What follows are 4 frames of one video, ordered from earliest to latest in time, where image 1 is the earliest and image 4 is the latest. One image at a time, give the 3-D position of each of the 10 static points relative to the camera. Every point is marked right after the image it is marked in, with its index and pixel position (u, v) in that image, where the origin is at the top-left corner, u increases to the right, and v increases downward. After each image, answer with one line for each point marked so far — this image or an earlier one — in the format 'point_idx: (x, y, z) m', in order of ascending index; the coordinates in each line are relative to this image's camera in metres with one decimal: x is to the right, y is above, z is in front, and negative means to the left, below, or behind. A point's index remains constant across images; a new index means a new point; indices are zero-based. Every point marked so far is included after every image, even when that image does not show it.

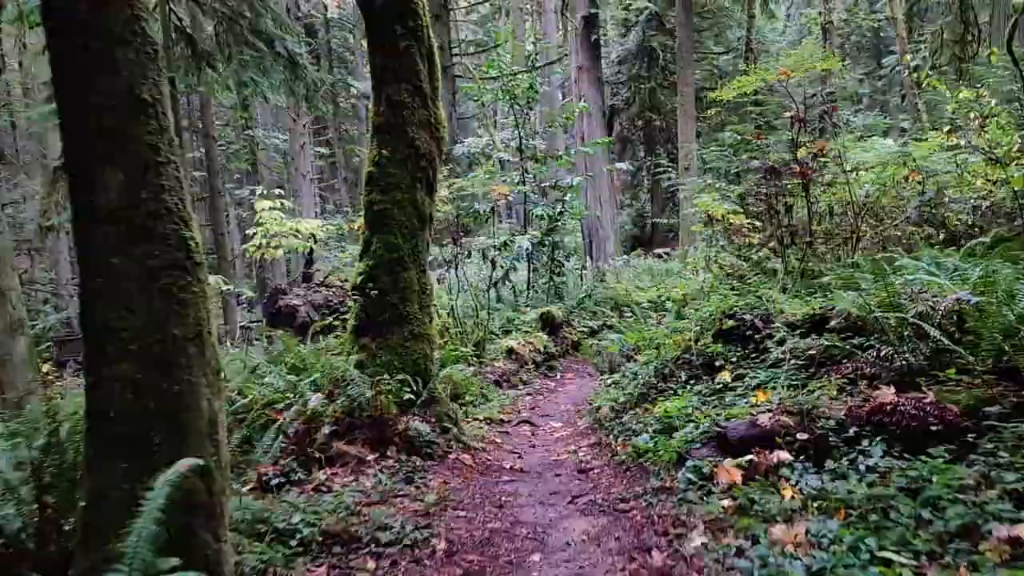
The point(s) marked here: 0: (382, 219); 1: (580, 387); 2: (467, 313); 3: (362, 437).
0: (-1.0, +0.5, +6.5) m
1: (+0.9, -1.3, +10.7) m
2: (-0.7, -0.4, +12.5) m
3: (-1.1, -1.1, +5.8) m
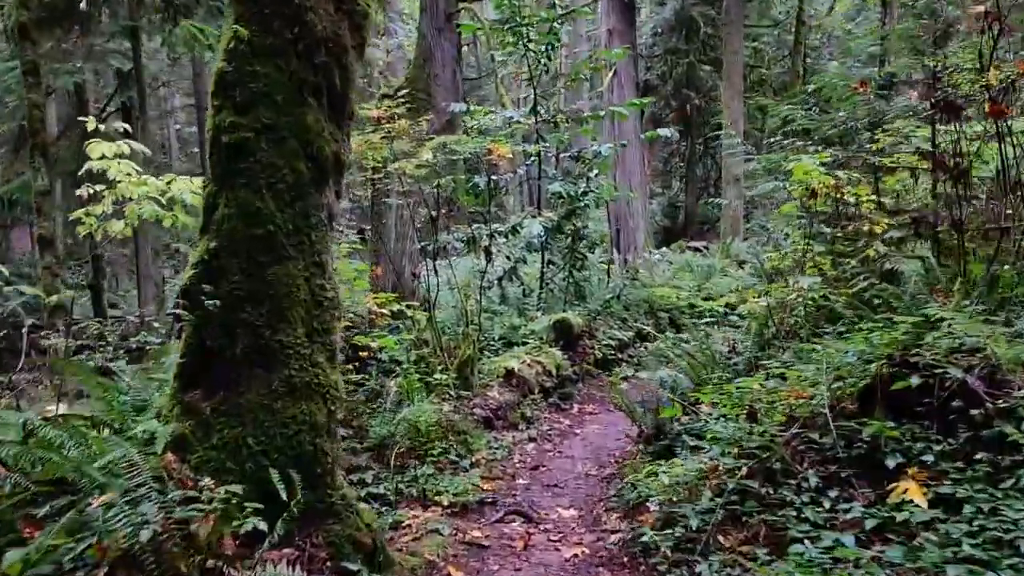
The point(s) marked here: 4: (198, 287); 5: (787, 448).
0: (-1.1, +0.5, +3.4) m
1: (+0.9, -1.3, +7.5) m
2: (-0.6, -0.4, +9.4) m
3: (-1.2, -1.1, +2.7) m
4: (-1.3, 0.0, +3.3) m
5: (+1.2, -0.7, +3.6) m
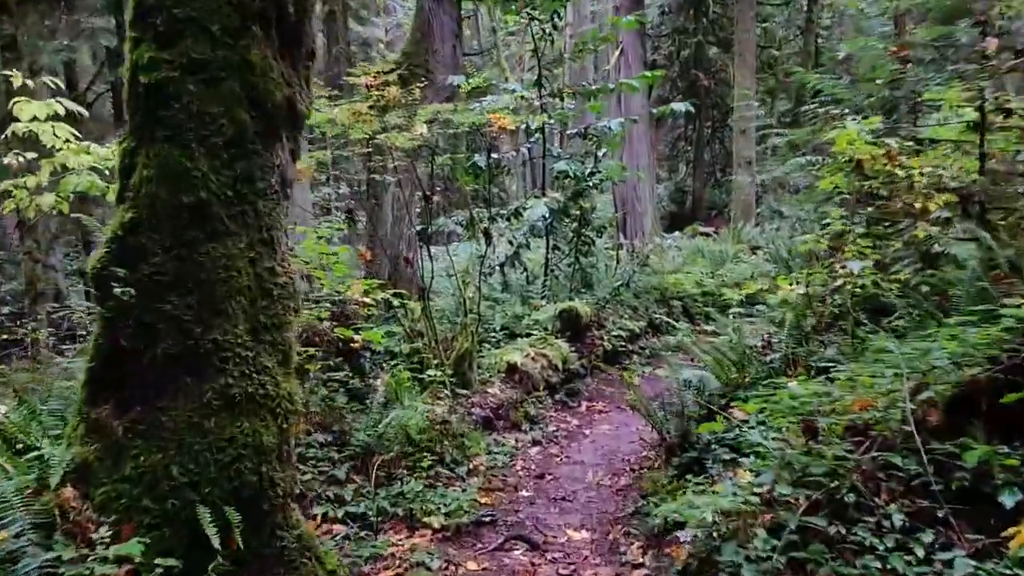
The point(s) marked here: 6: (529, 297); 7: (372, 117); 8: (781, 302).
0: (-1.1, +0.6, +2.6) m
1: (+0.9, -1.2, +6.8) m
2: (-0.6, -0.2, +8.6) m
3: (-1.2, -1.0, +1.9) m
4: (-1.3, +0.1, +2.6) m
5: (+1.2, -0.7, +2.9) m
6: (+0.2, -0.1, +10.2) m
7: (-1.3, +1.6, +7.6) m
8: (+2.0, -0.1, +6.2) m
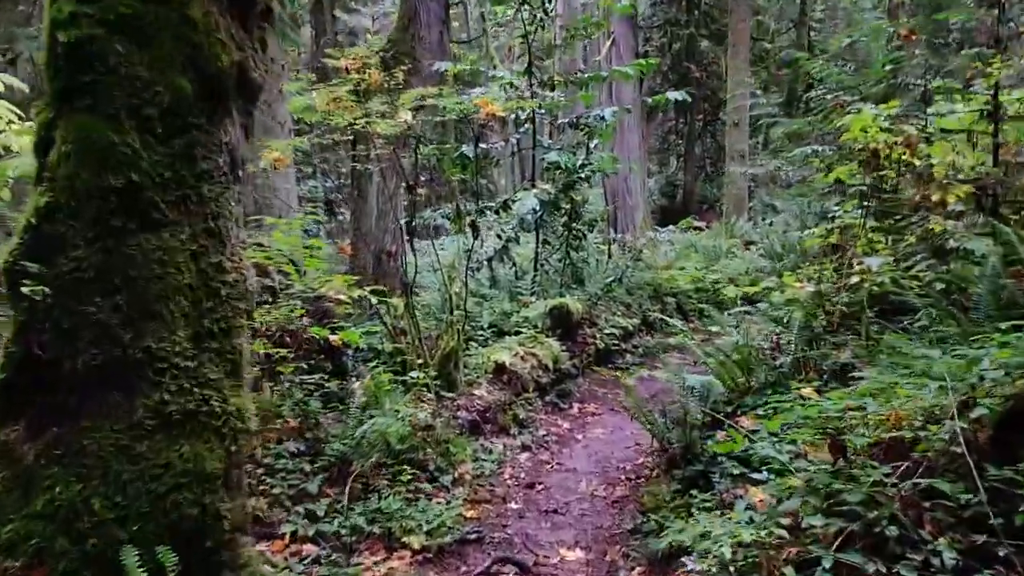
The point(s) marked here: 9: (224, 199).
0: (-1.2, +0.6, +2.2) m
1: (+0.8, -1.2, +6.4) m
2: (-0.7, -0.2, +8.2) m
3: (-1.2, -1.0, +1.5) m
4: (-1.3, +0.1, +2.2) m
5: (+1.2, -0.7, +2.5) m
6: (+0.1, -0.1, +9.8) m
7: (-1.4, +1.6, +7.2) m
8: (+1.9, -0.1, +5.8) m
9: (-0.8, +0.3, +2.4) m
